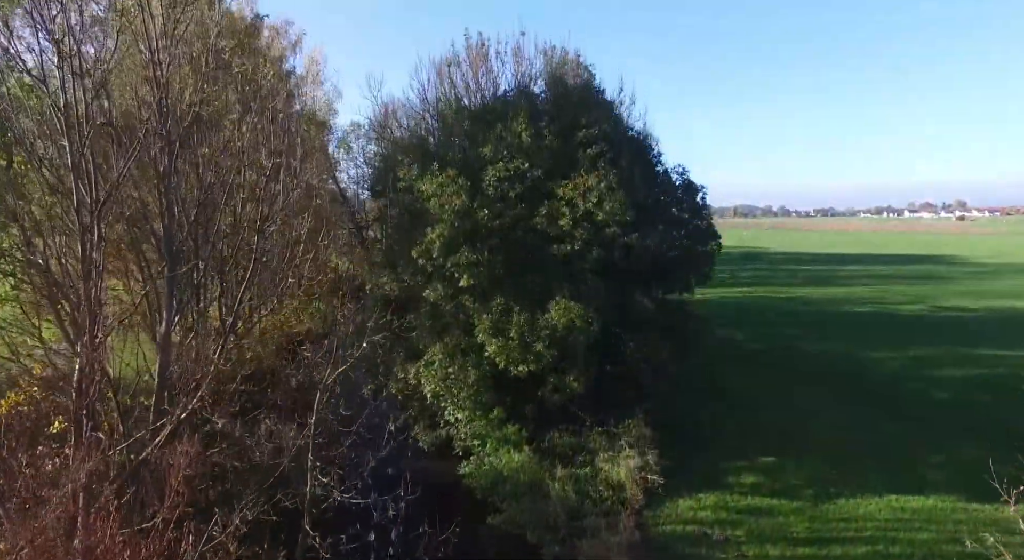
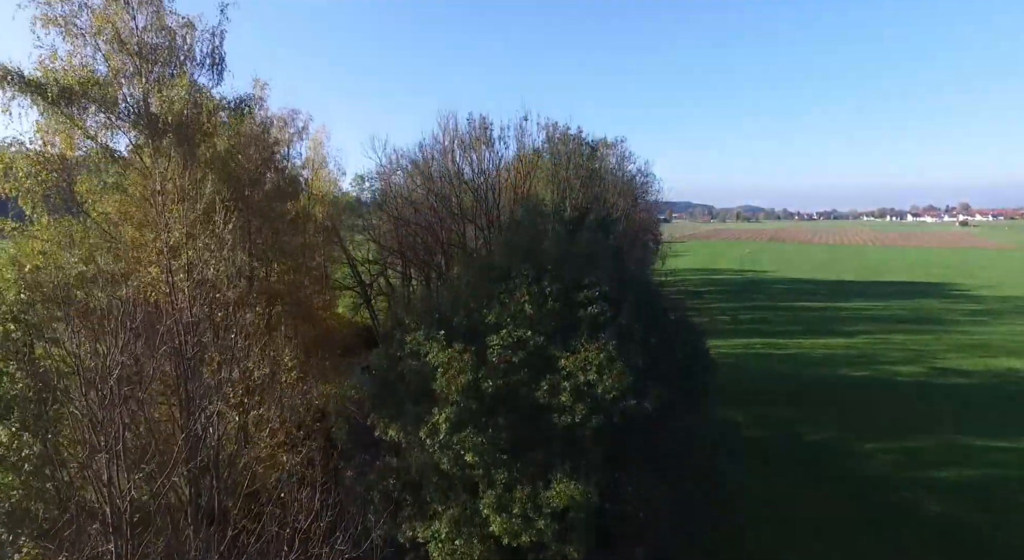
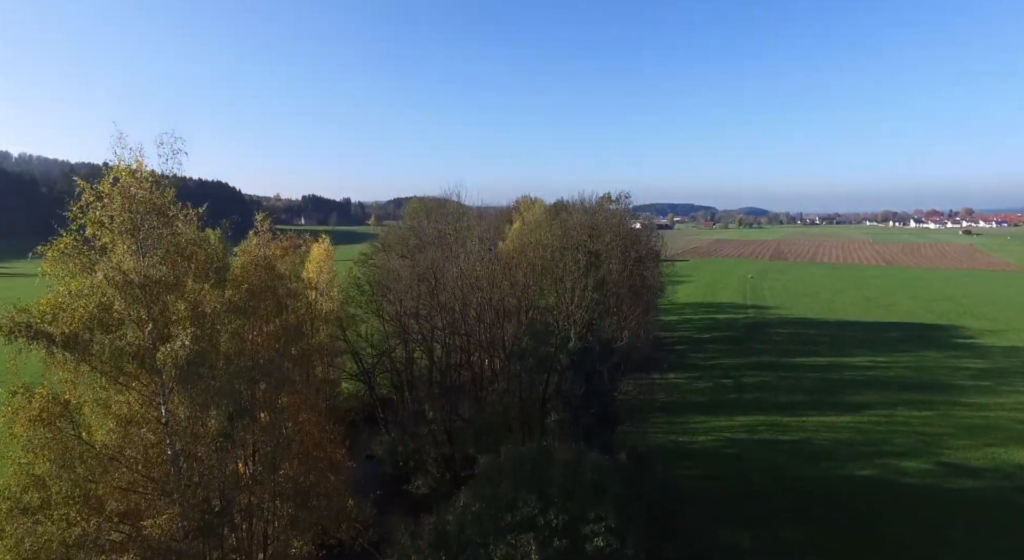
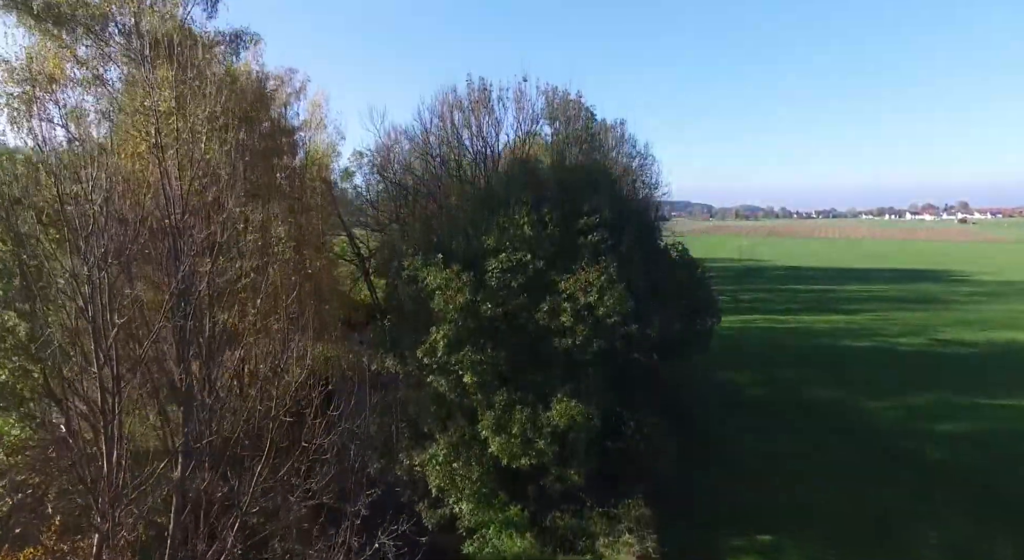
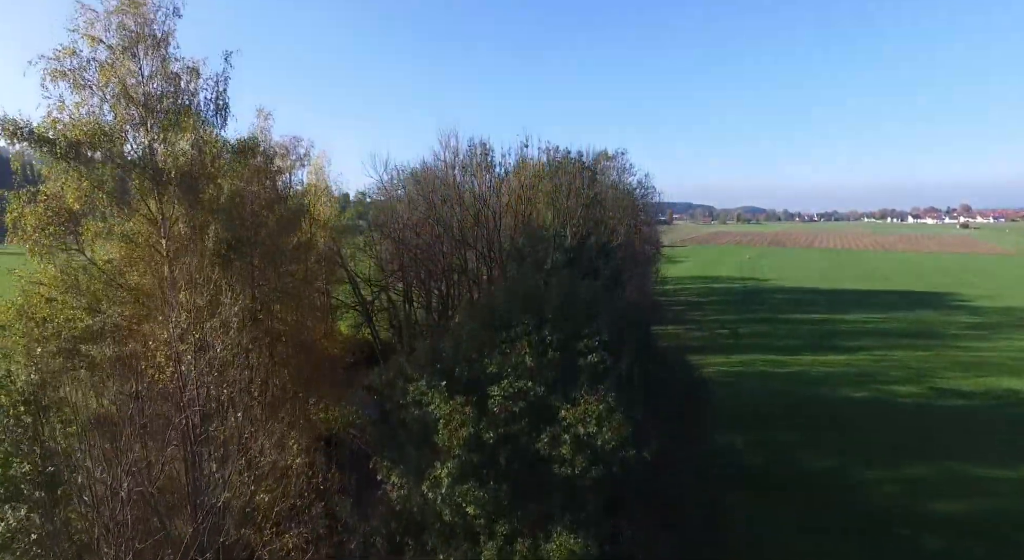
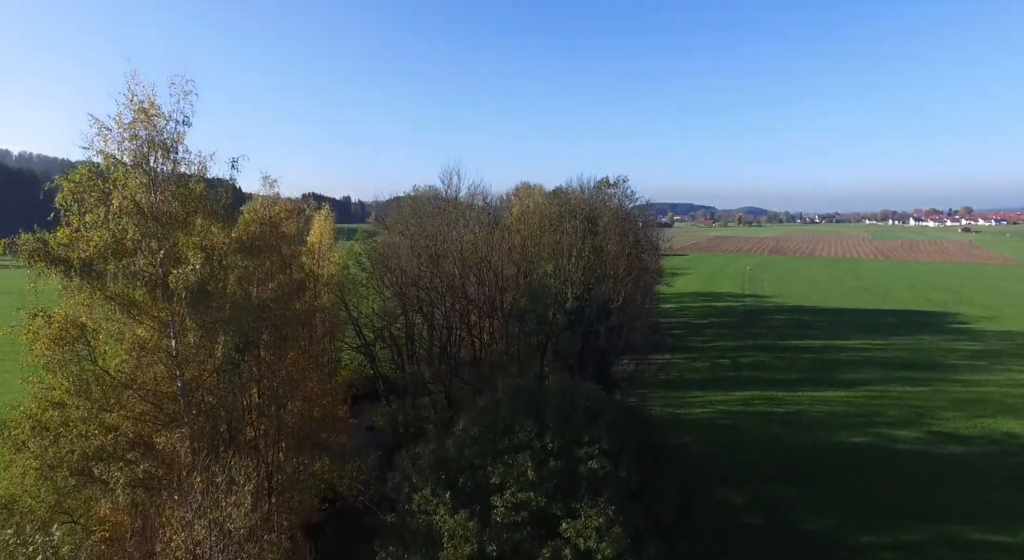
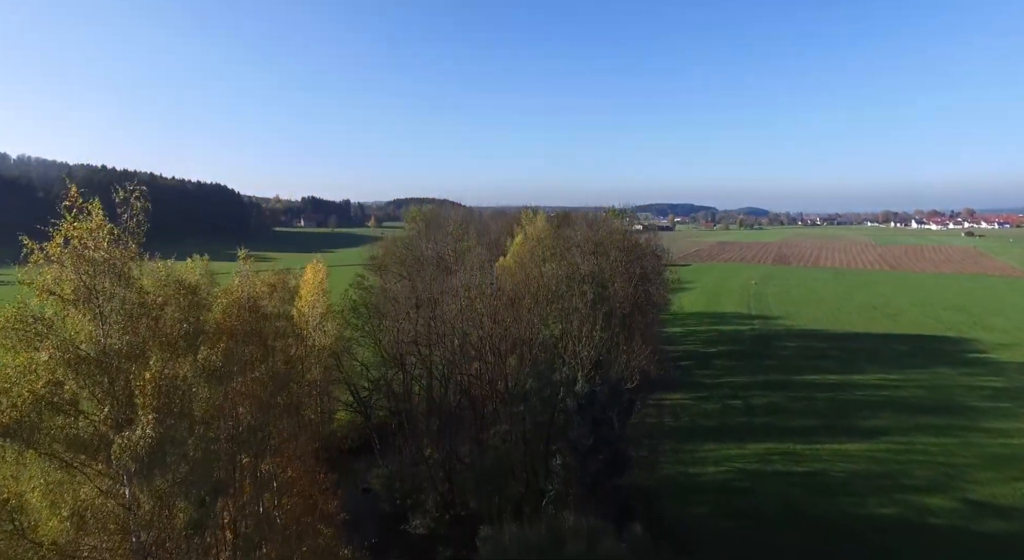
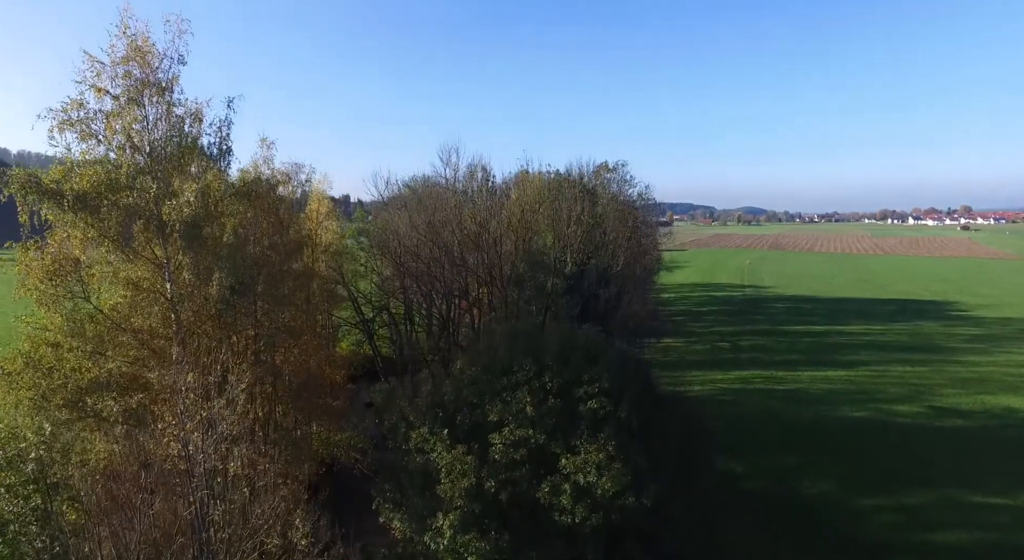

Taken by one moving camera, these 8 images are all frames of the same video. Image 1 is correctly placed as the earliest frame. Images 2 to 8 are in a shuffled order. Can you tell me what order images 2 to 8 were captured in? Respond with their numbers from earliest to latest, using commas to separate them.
4, 2, 5, 8, 6, 3, 7
